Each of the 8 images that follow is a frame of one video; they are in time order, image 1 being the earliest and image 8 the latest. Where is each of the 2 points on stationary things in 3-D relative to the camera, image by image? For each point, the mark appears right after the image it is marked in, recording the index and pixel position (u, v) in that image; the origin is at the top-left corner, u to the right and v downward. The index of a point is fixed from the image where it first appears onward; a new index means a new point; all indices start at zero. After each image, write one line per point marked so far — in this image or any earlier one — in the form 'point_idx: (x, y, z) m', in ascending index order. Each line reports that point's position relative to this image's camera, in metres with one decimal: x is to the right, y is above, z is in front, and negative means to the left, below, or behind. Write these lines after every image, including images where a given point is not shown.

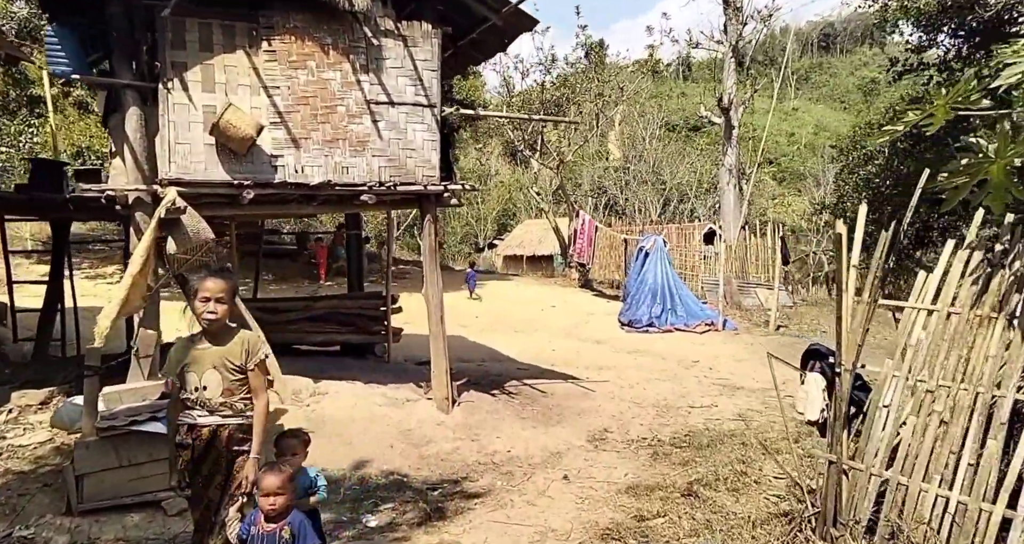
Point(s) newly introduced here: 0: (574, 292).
0: (+1.2, -0.4, +15.3) m
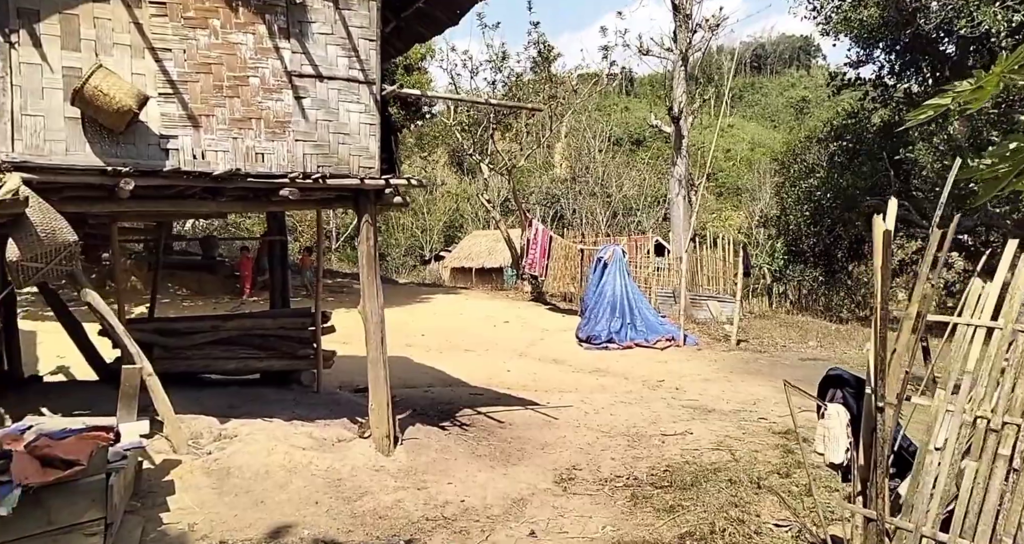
0: (+0.2, -0.7, +14.4) m
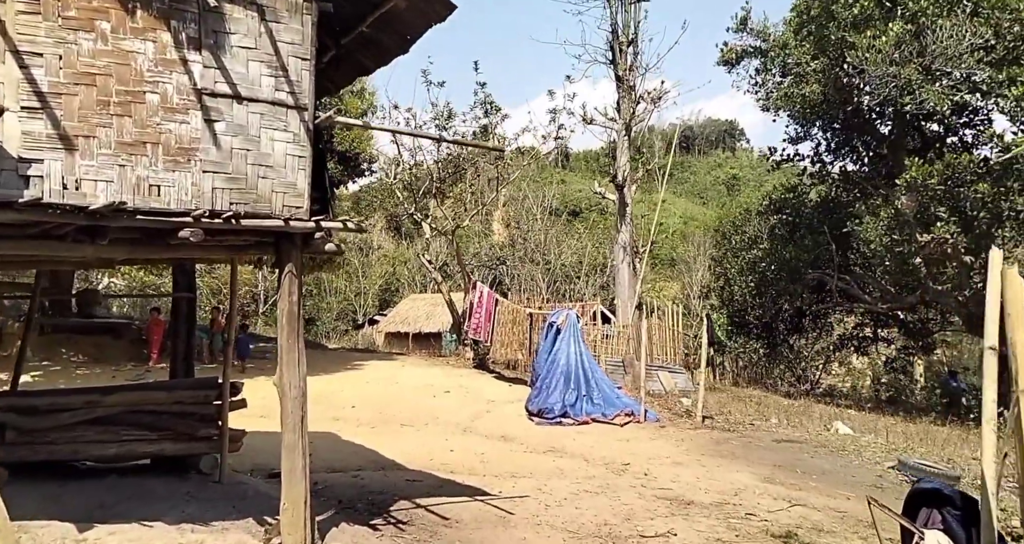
0: (-0.9, -1.9, +13.4) m
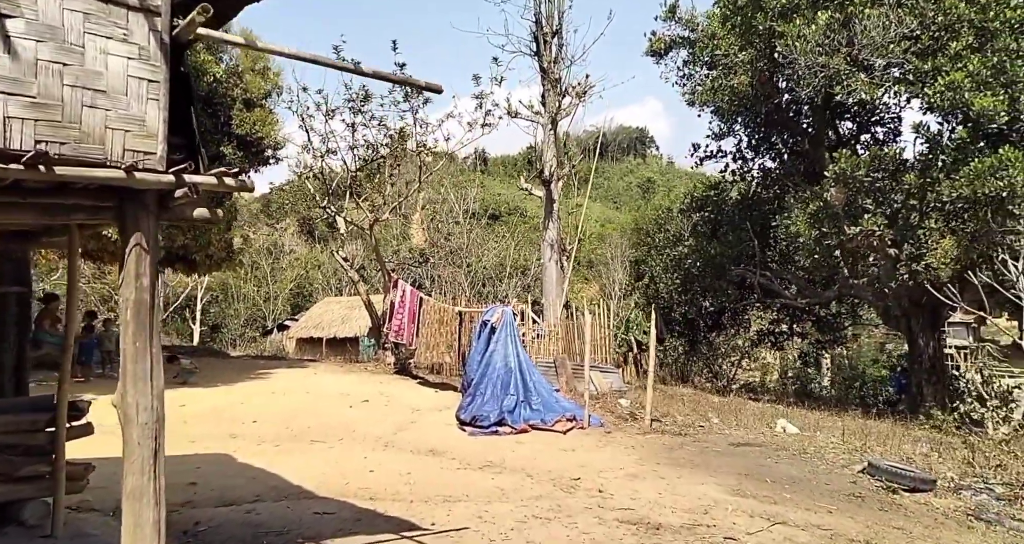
0: (-2.1, -1.9, +12.1) m
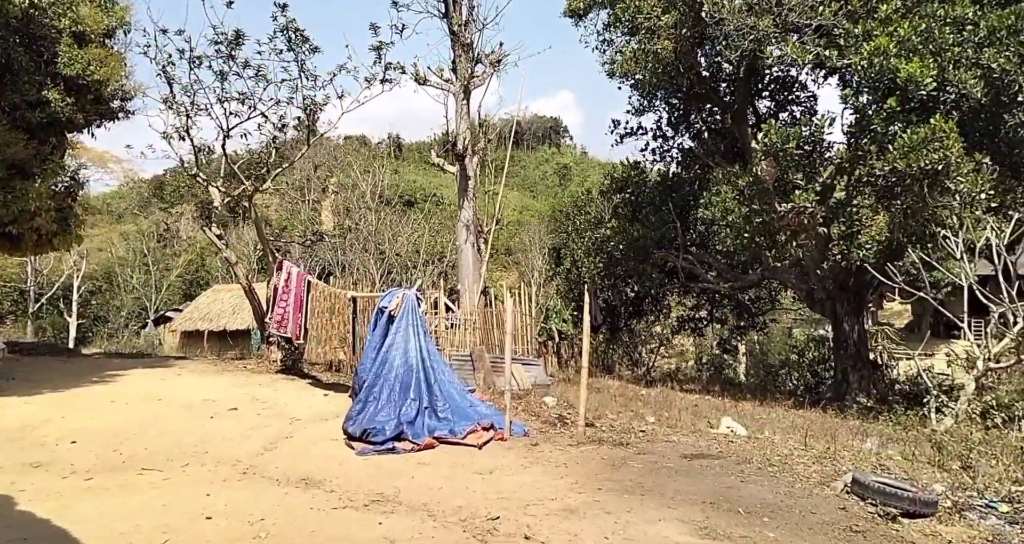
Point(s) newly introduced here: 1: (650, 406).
0: (-3.4, -1.6, +10.2) m
1: (+2.1, -2.0, +10.9) m
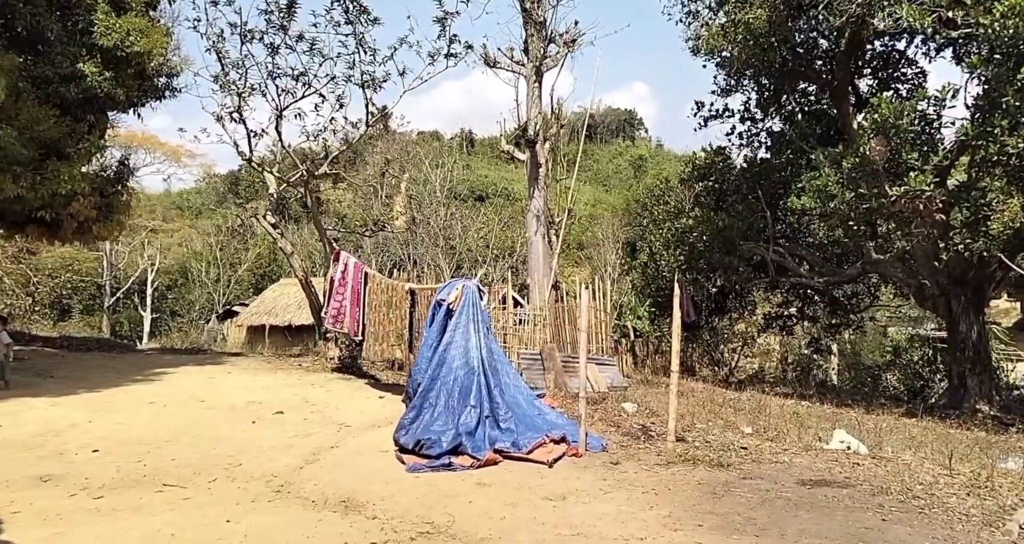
0: (-2.5, -1.5, +9.5) m
1: (+3.1, -1.9, +9.7) m
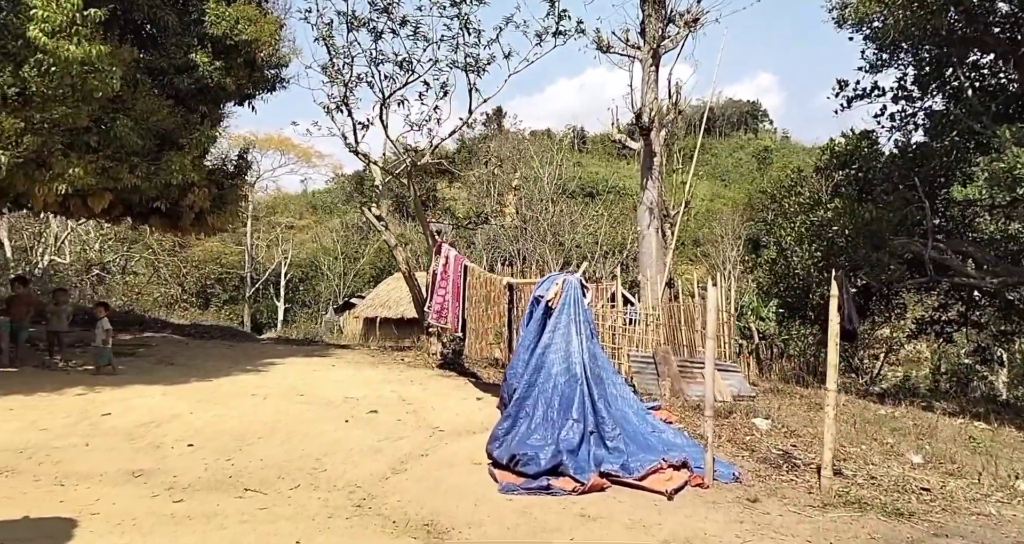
0: (-1.1, -1.4, +8.8) m
1: (+4.4, -1.8, +8.2) m
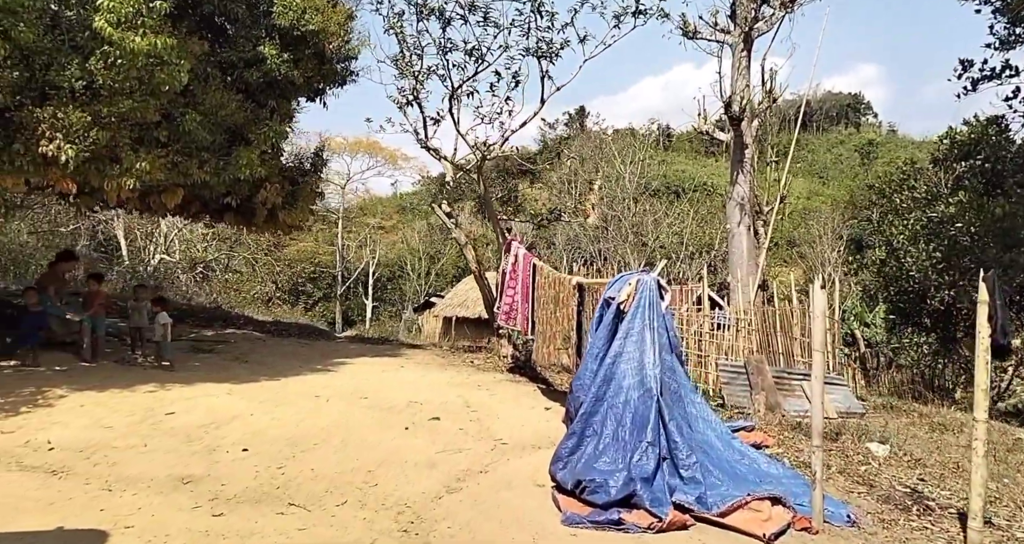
0: (-0.3, -1.3, +8.2) m
1: (+5.1, -1.8, +6.9) m
